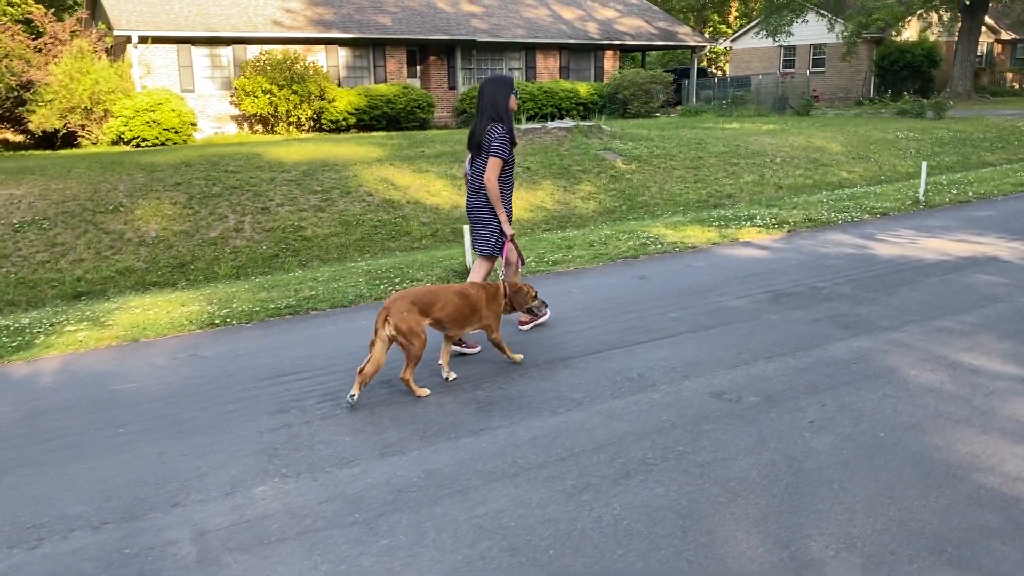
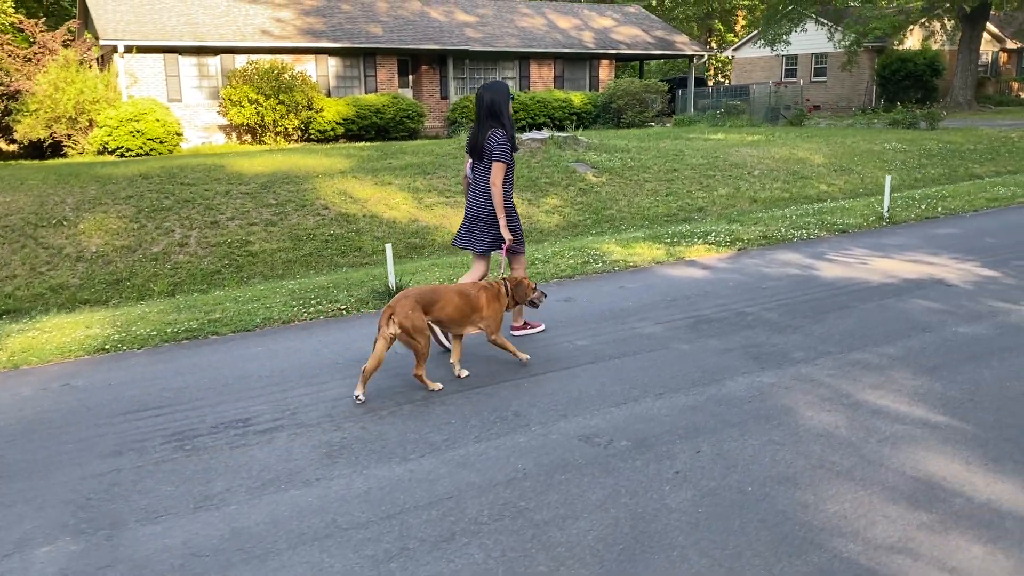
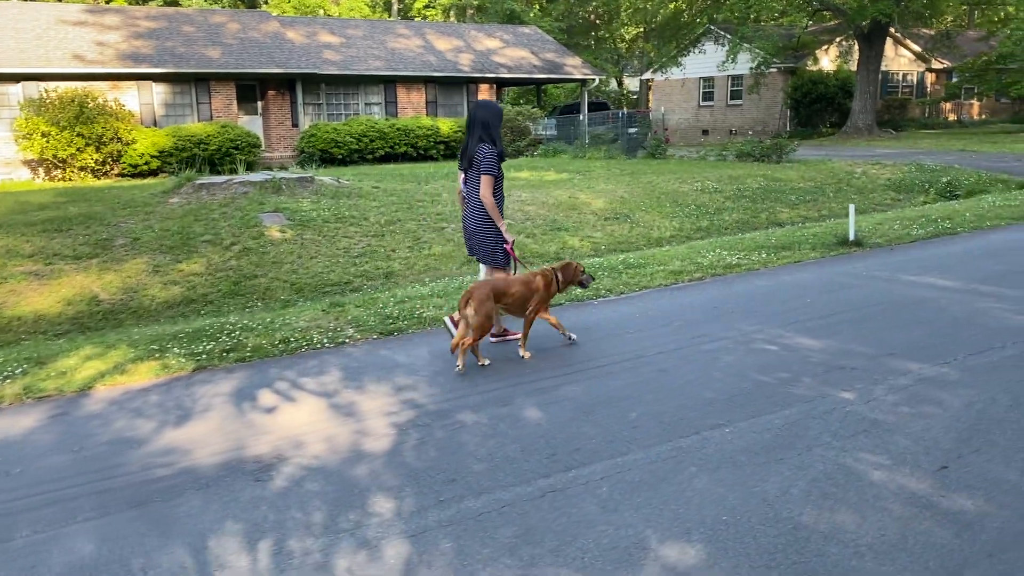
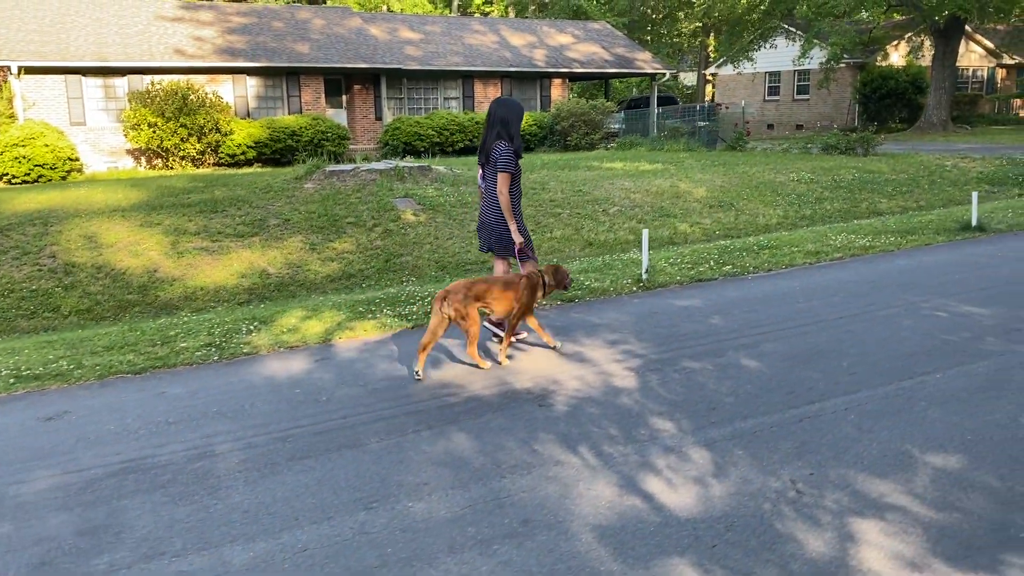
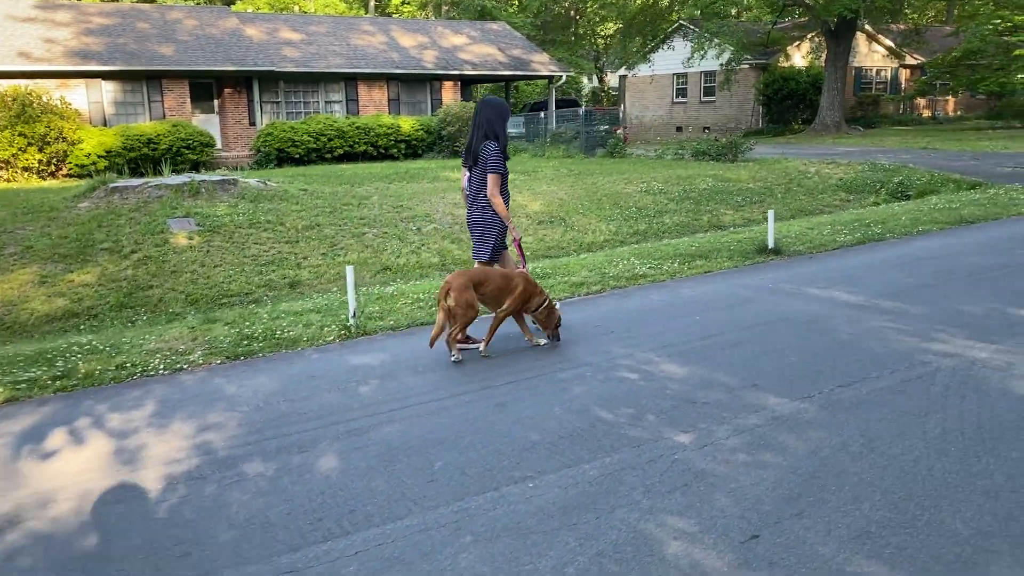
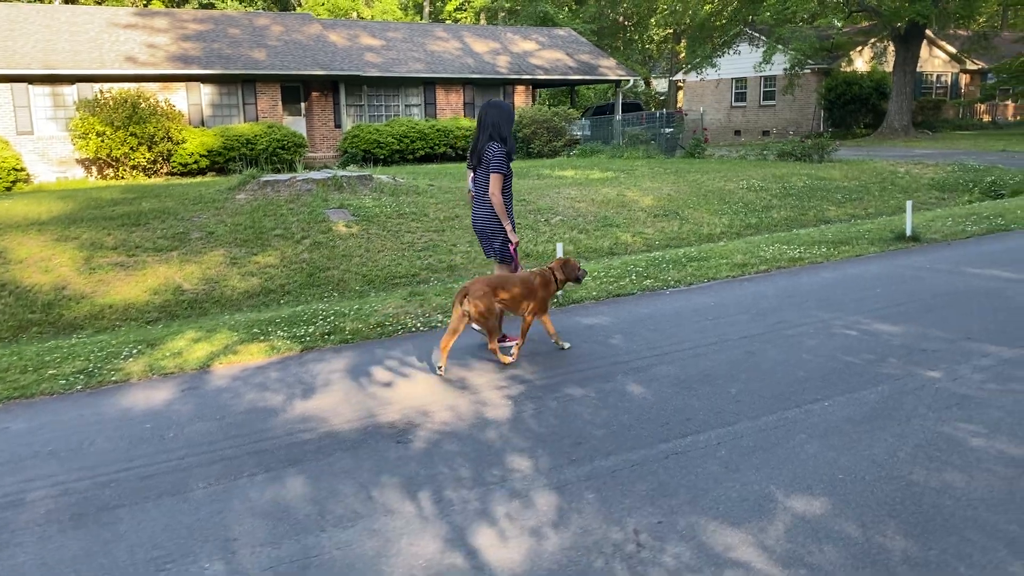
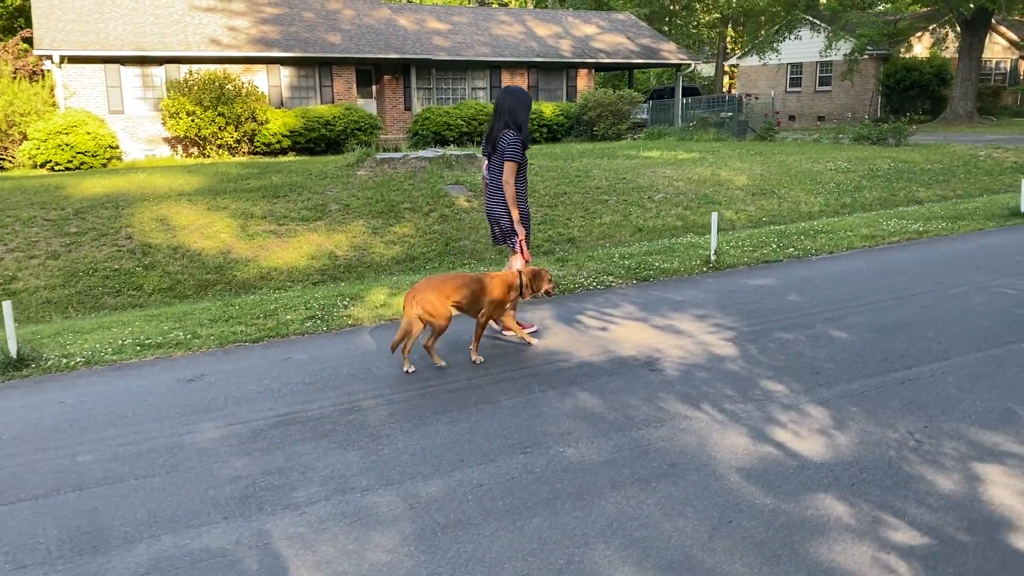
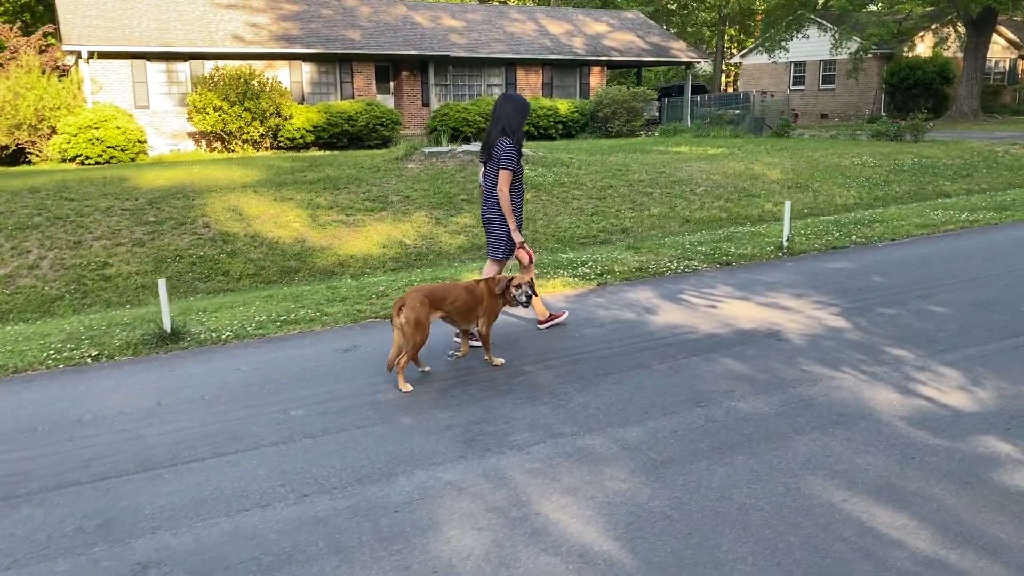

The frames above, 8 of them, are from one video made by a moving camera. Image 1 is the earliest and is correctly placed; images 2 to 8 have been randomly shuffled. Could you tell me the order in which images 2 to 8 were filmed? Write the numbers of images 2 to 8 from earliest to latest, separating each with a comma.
2, 8, 7, 4, 6, 3, 5
